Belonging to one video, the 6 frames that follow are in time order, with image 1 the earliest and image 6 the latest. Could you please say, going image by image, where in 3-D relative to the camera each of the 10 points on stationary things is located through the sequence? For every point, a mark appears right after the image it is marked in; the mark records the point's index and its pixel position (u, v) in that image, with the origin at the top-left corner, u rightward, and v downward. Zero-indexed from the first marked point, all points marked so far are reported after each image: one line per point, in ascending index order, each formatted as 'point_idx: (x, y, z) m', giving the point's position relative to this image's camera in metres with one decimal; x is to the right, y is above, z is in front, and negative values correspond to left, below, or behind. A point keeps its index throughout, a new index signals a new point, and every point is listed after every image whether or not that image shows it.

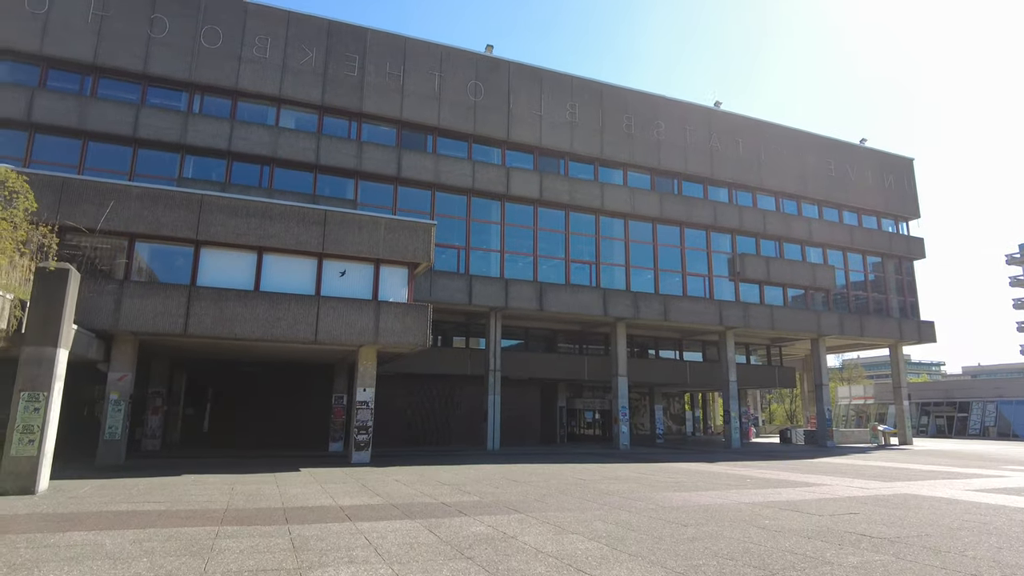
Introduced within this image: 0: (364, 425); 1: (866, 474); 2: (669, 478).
0: (-4.5, -4.2, +19.7) m
1: (+9.9, -5.2, +18.1) m
2: (+3.8, -4.7, +15.8) m
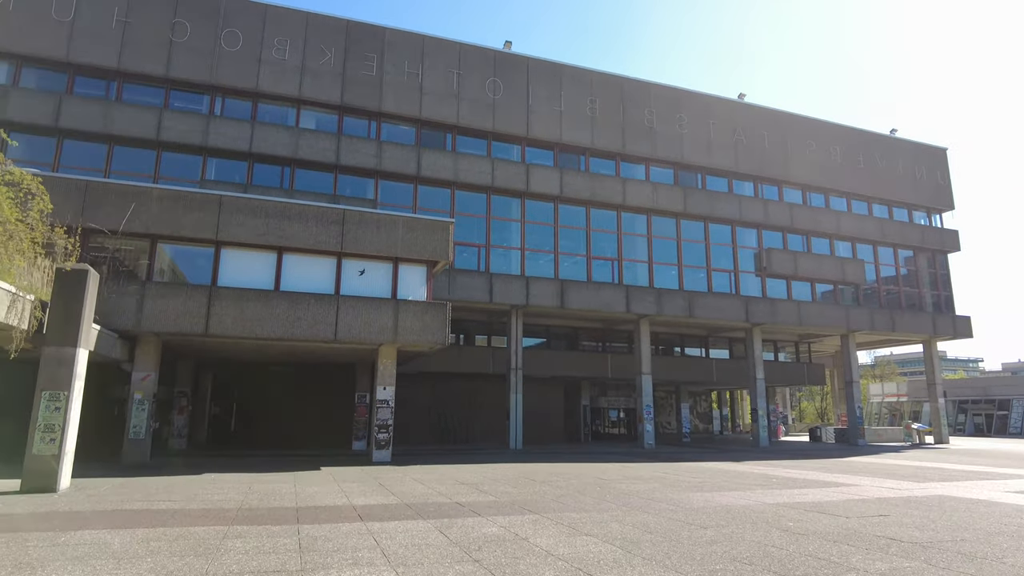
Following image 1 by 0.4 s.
0: (-3.9, -4.2, +19.7) m
1: (+10.5, -5.1, +17.5) m
2: (+4.3, -4.6, +15.4) m
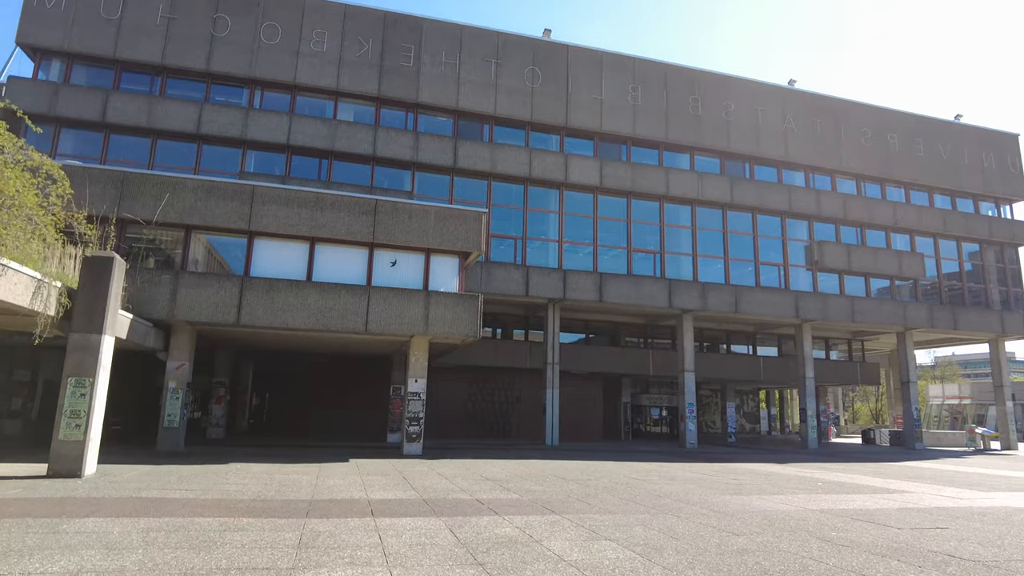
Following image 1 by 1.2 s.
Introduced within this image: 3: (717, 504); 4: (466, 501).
0: (-2.9, -3.9, +19.4) m
1: (+11.3, -4.9, +16.3) m
2: (+5.0, -4.4, +14.6) m
3: (+3.4, -3.6, +10.7) m
4: (-0.7, -3.4, +10.2) m
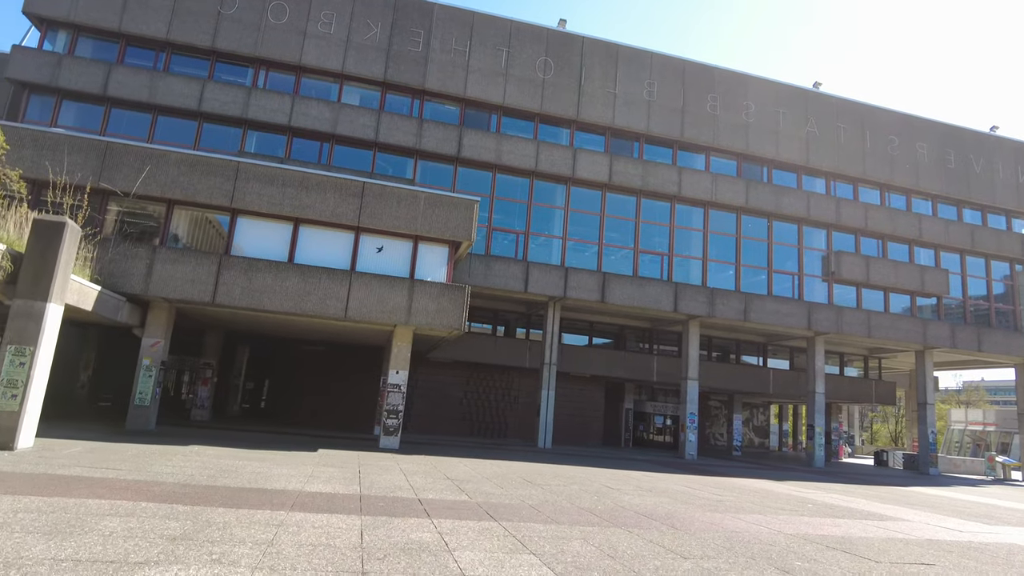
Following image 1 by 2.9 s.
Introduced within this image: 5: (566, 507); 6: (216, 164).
0: (-3.4, -3.6, +18.8) m
1: (+10.6, -5.2, +15.1) m
2: (+4.2, -4.4, +13.6) m
3: (+2.6, -3.5, +9.8) m
4: (-1.6, -3.1, +9.4) m
5: (+0.8, -3.4, +10.1) m
6: (-8.0, +3.3, +17.3) m
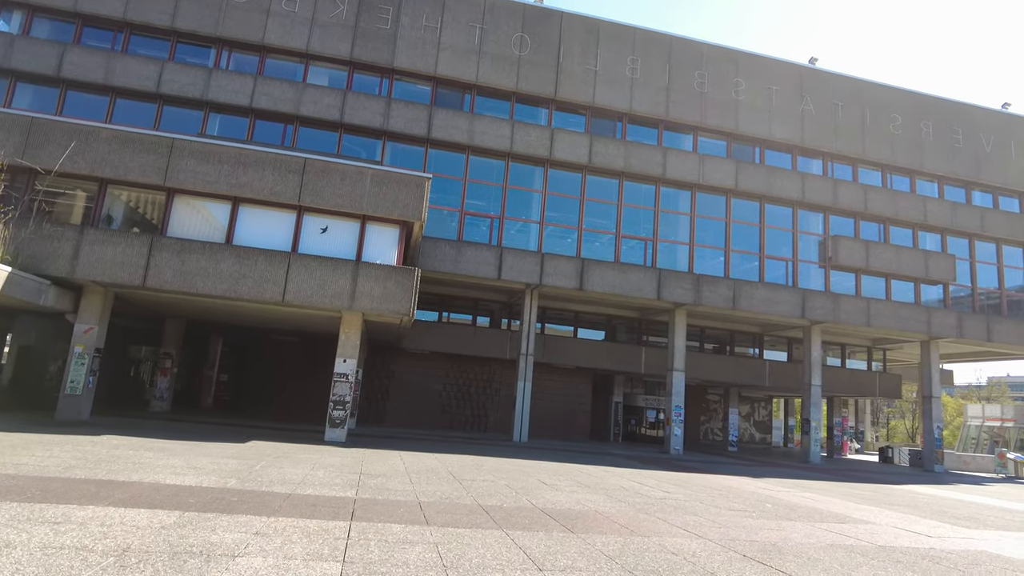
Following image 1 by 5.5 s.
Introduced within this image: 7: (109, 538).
0: (-4.7, -3.1, +17.7) m
1: (+9.2, -4.8, +13.6) m
2: (+2.8, -3.9, +12.4) m
3: (+1.1, -3.1, +8.6) m
4: (-3.1, -2.7, +8.3) m
5: (-0.7, -3.0, +8.9) m
6: (-9.3, +3.8, +16.4) m
7: (-3.4, -2.1, +5.5) m
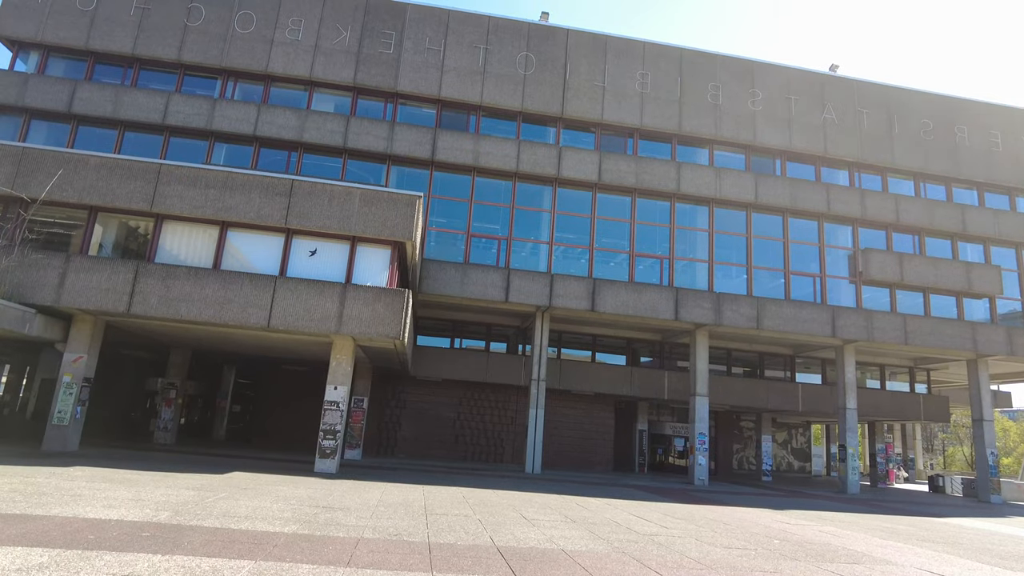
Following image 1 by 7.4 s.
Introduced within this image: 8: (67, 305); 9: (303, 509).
0: (-4.7, -3.7, +17.0) m
1: (+9.0, -4.9, +12.0) m
2: (+2.5, -4.1, +11.2) m
3: (+0.5, -3.2, +7.5) m
4: (-3.7, -2.9, +7.5) m
5: (-1.3, -3.1, +8.0) m
6: (-9.5, +3.1, +16.3) m
7: (-4.2, -2.2, +4.8) m
8: (-10.8, -0.4, +15.6) m
9: (-3.2, -3.4, +10.1) m
